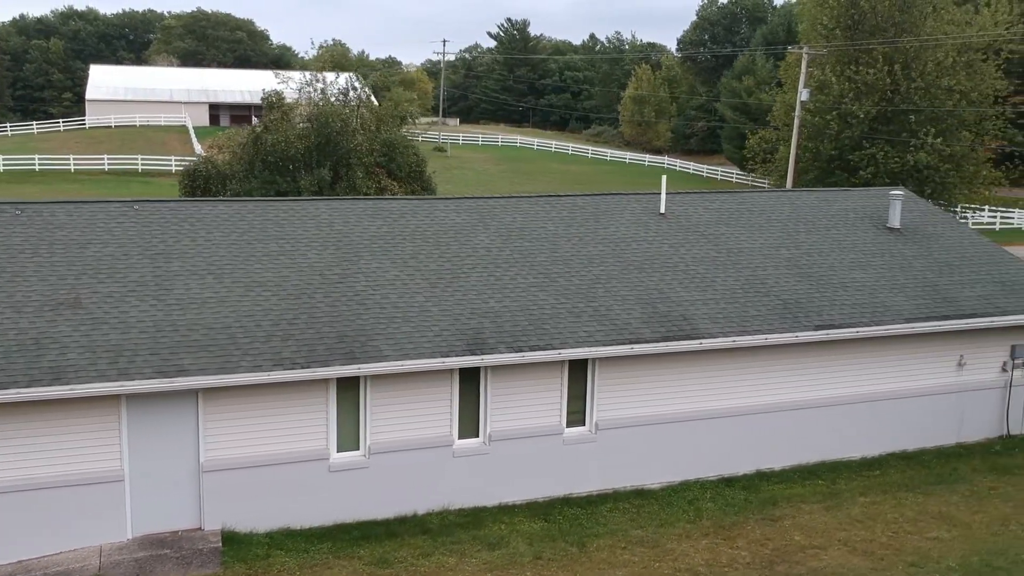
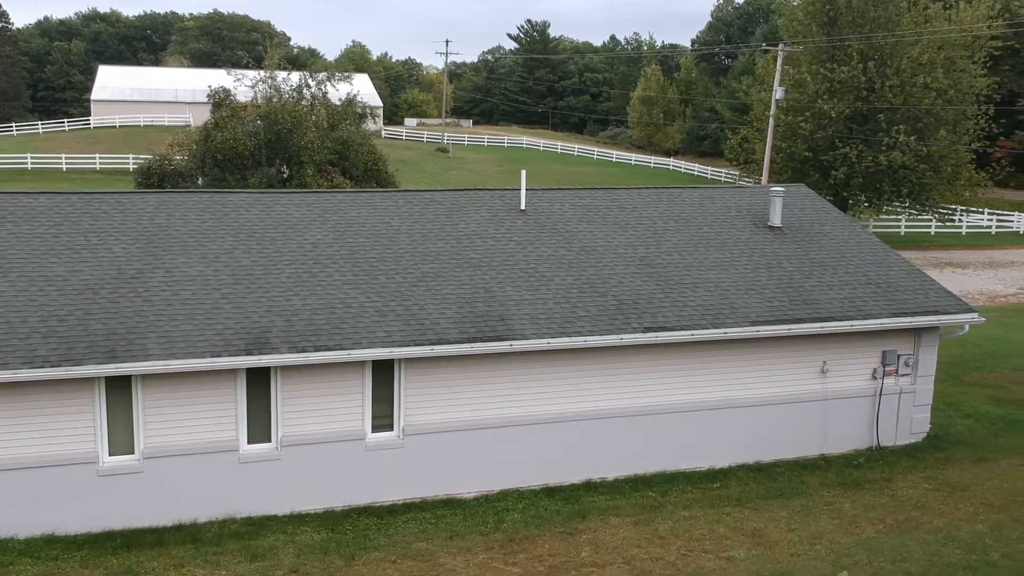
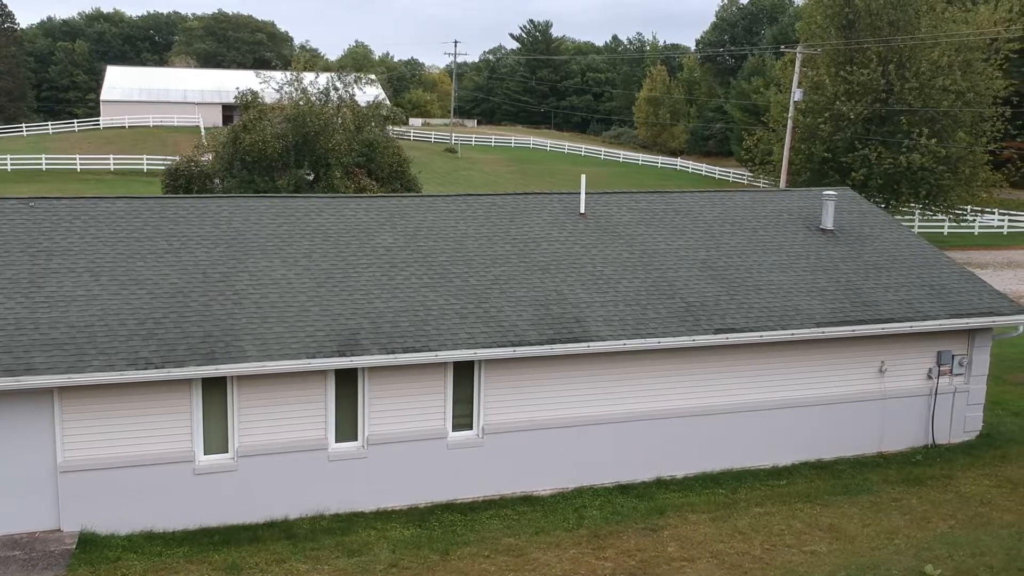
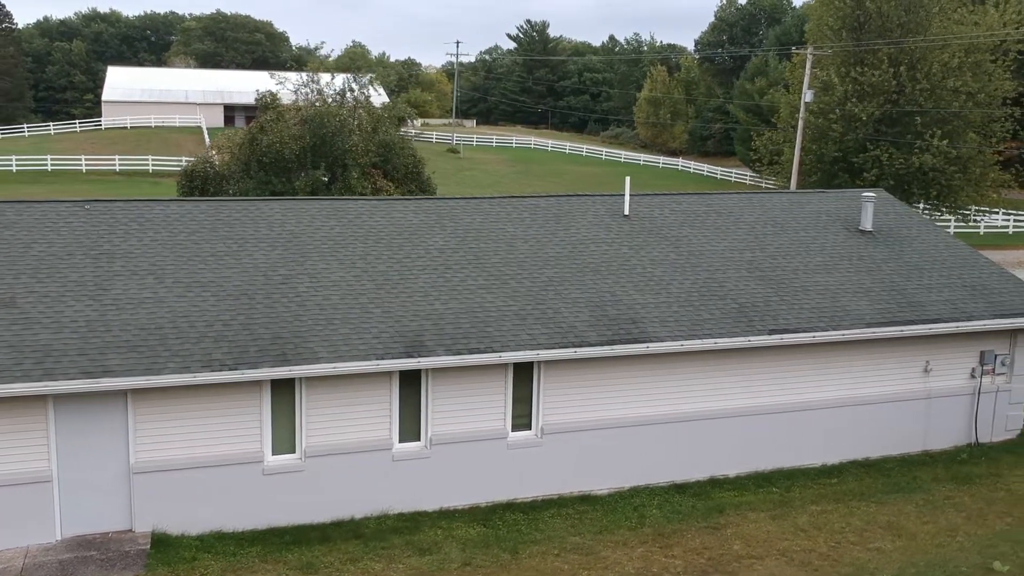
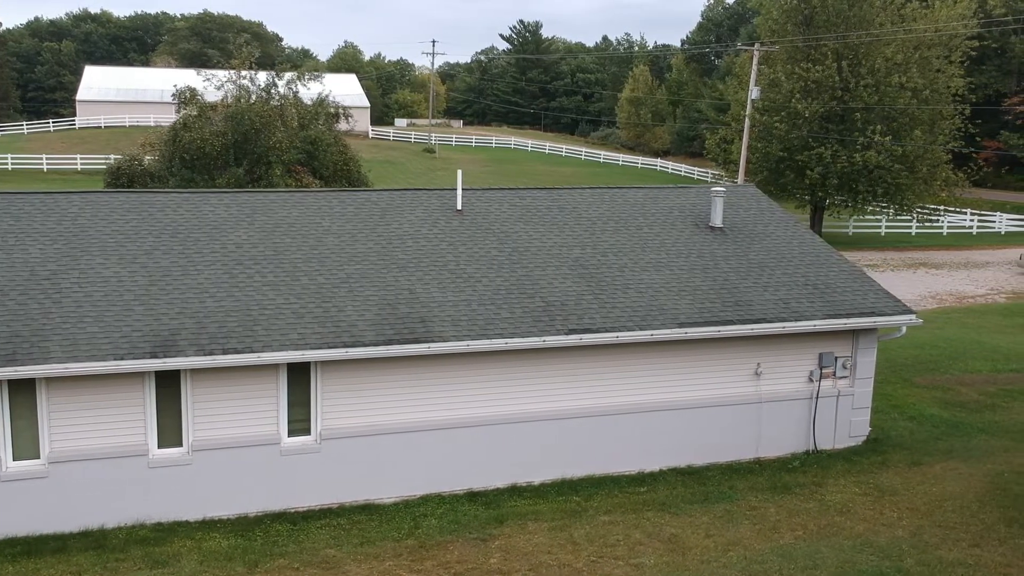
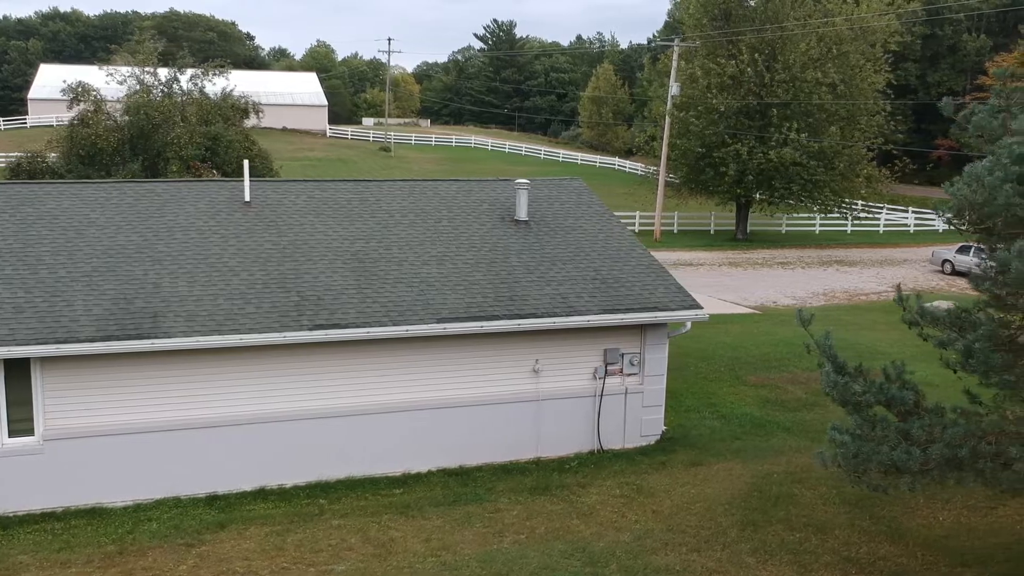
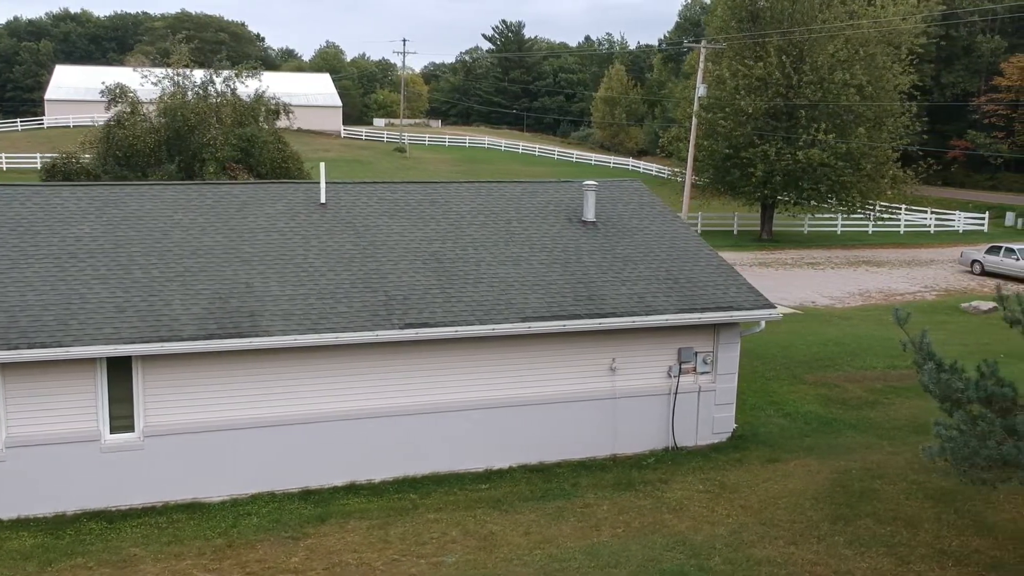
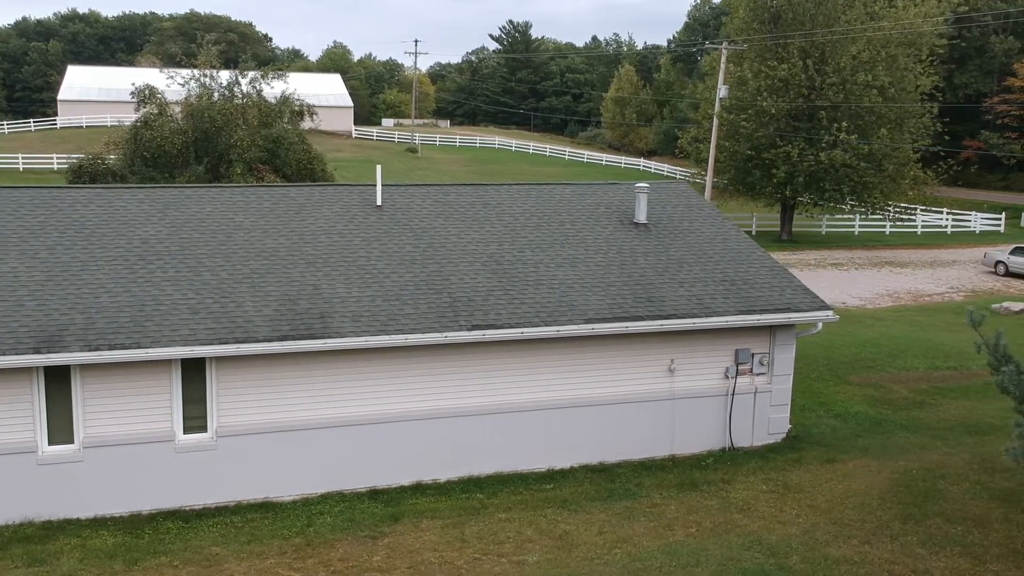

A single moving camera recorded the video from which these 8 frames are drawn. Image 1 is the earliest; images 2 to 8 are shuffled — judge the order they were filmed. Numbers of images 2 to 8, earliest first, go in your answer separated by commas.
4, 3, 2, 5, 8, 7, 6
